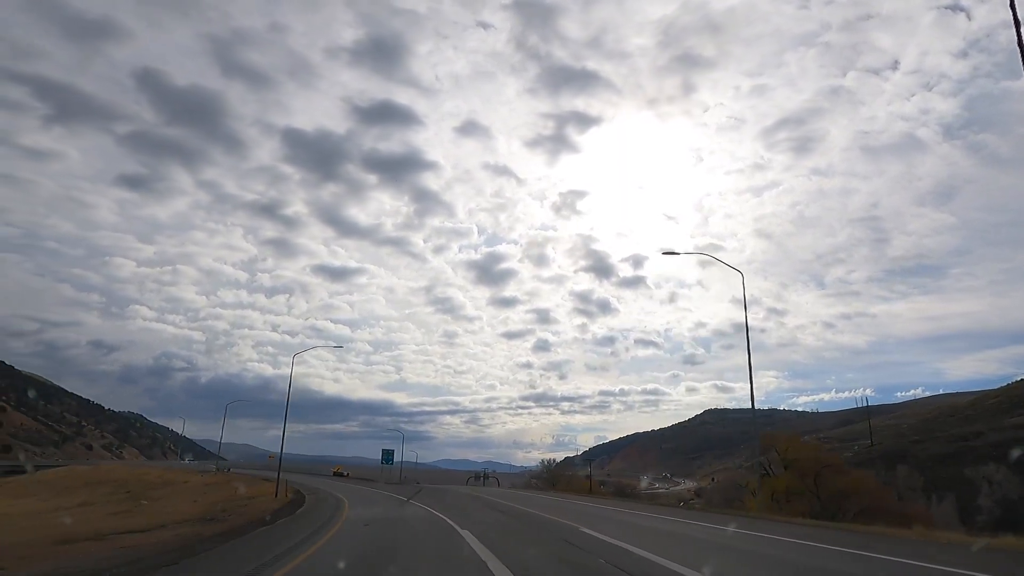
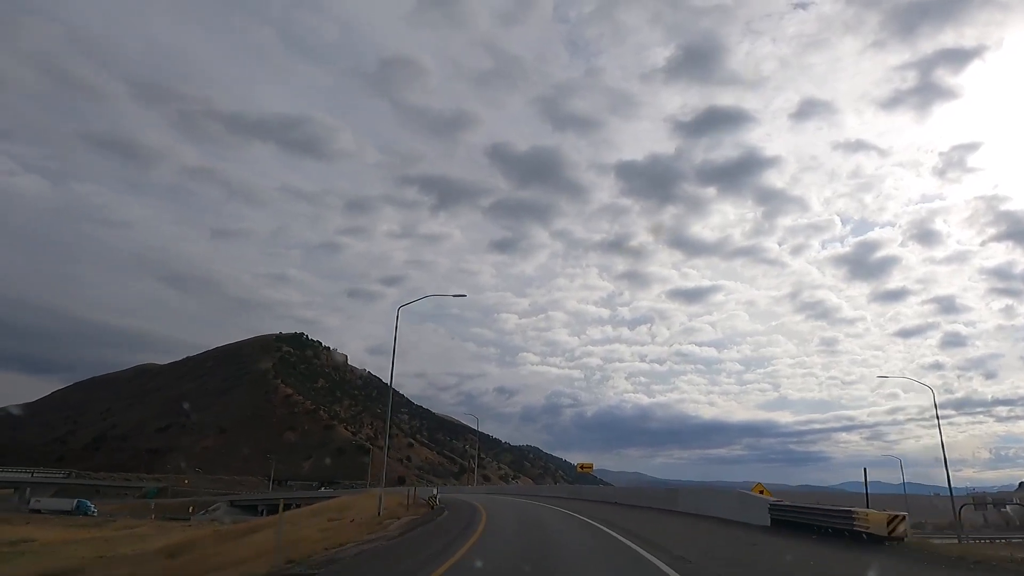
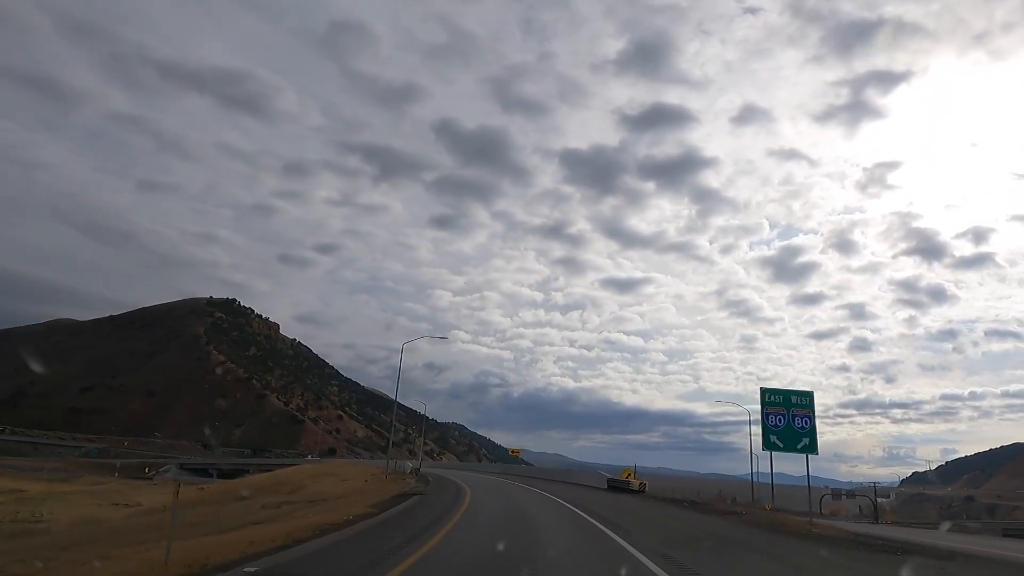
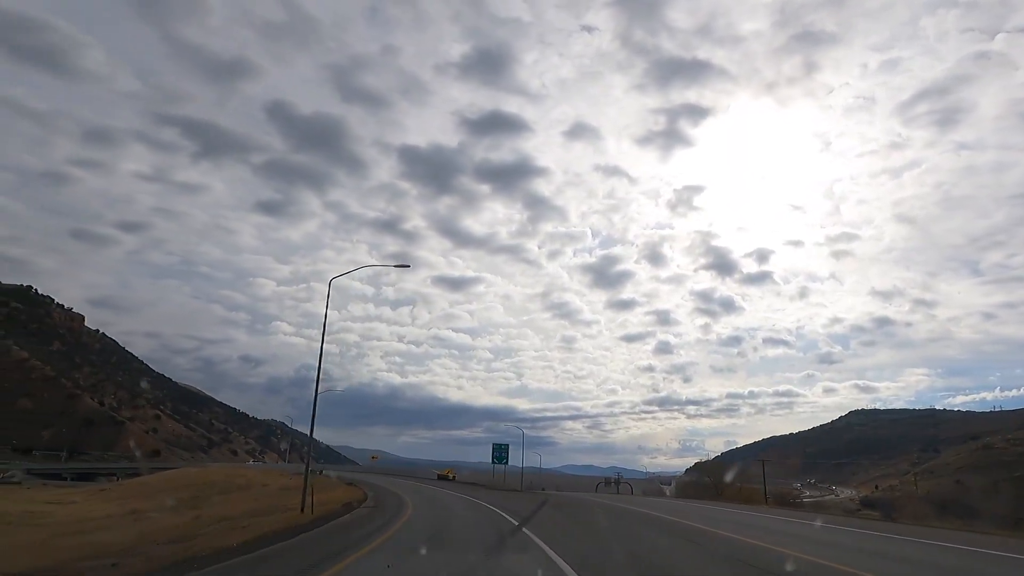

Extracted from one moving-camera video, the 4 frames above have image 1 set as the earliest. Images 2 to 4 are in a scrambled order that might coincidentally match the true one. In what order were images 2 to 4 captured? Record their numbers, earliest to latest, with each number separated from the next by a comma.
4, 3, 2
